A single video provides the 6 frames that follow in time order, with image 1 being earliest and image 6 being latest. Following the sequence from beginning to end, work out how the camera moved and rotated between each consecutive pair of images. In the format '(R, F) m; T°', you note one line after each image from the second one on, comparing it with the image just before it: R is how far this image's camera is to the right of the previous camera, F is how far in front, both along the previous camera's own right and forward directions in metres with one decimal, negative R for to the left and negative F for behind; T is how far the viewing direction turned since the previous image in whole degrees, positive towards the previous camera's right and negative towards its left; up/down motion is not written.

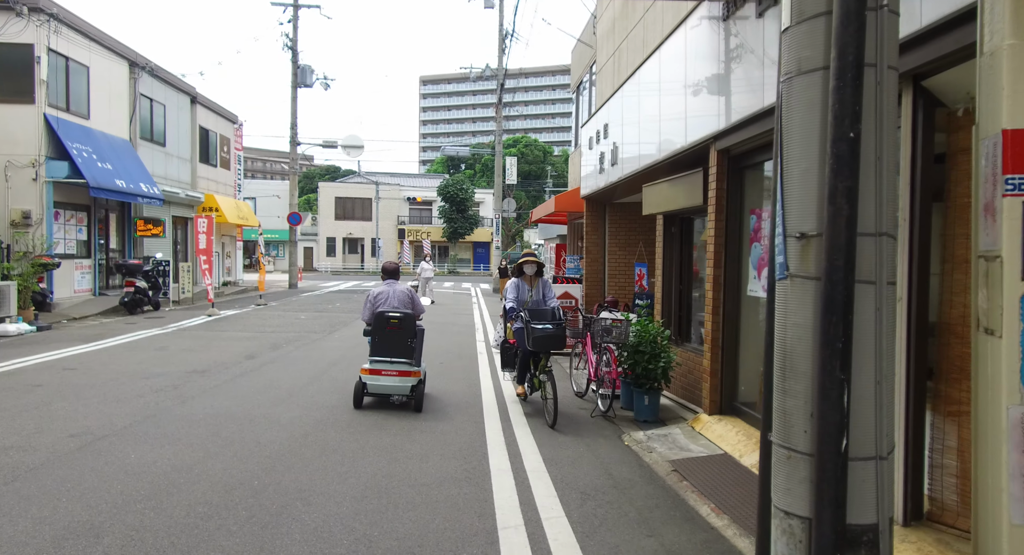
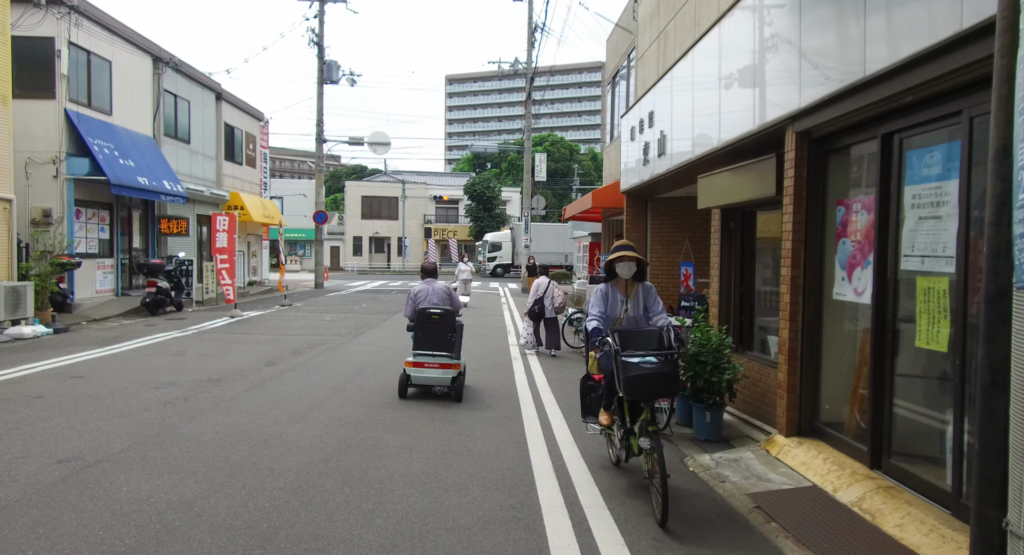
(-0.2, +0.8) m; -2°
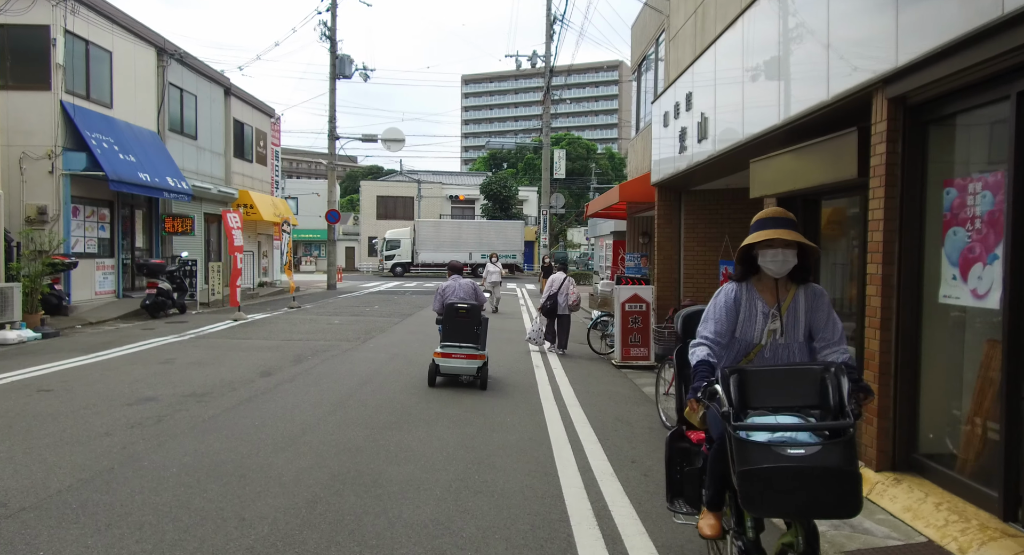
(-0.1, +1.1) m; -1°
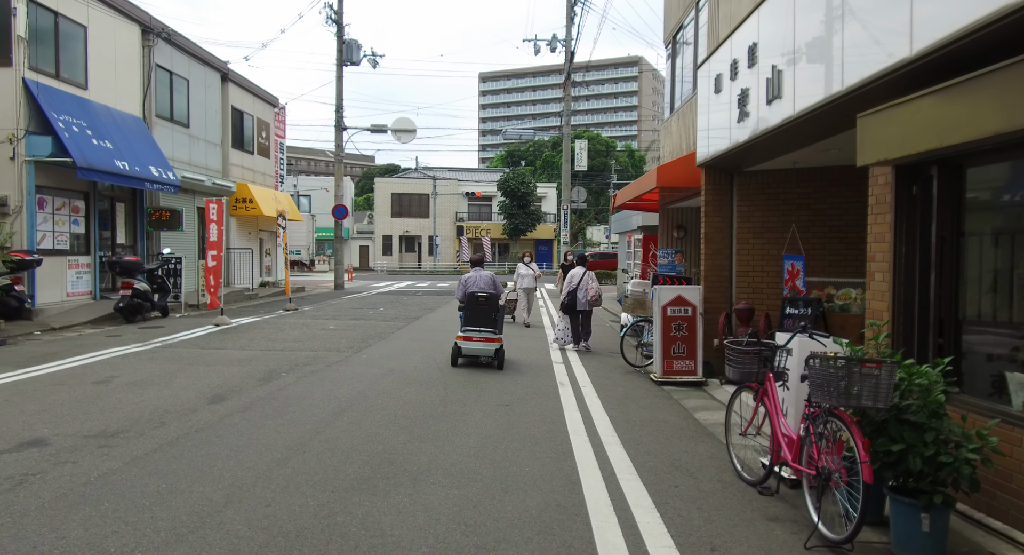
(0.0, +2.0) m; -1°
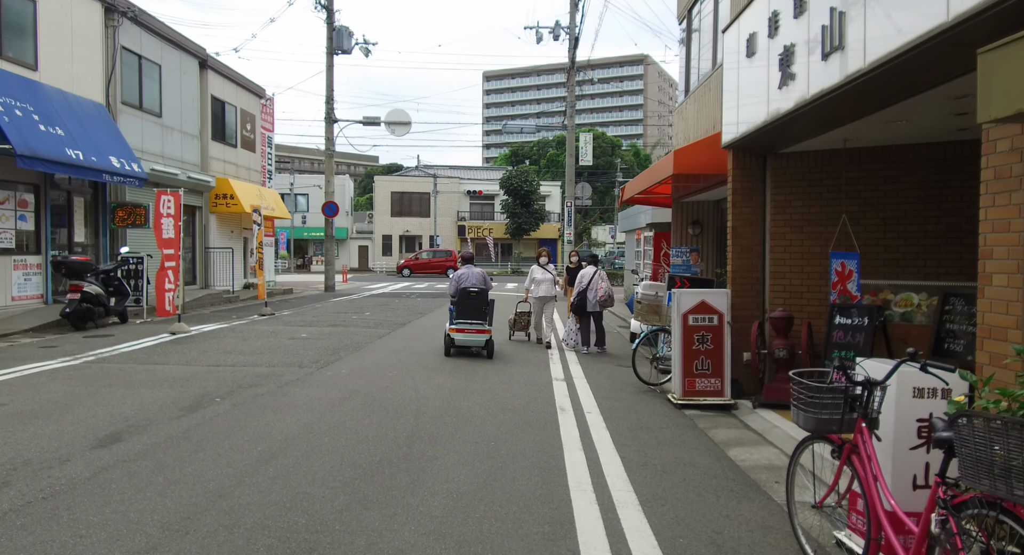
(+0.2, +1.7) m; 0°
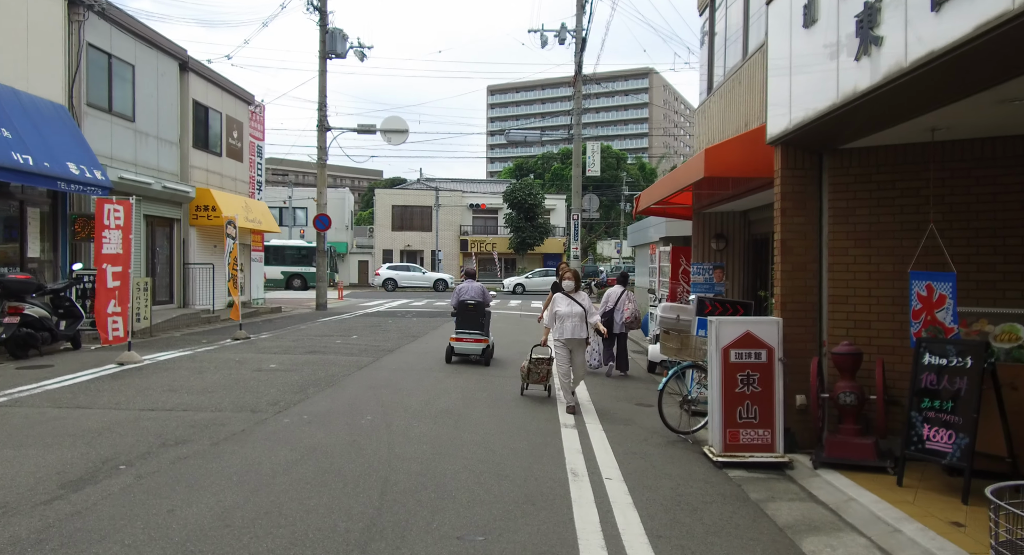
(+0.1, +1.7) m; 0°
